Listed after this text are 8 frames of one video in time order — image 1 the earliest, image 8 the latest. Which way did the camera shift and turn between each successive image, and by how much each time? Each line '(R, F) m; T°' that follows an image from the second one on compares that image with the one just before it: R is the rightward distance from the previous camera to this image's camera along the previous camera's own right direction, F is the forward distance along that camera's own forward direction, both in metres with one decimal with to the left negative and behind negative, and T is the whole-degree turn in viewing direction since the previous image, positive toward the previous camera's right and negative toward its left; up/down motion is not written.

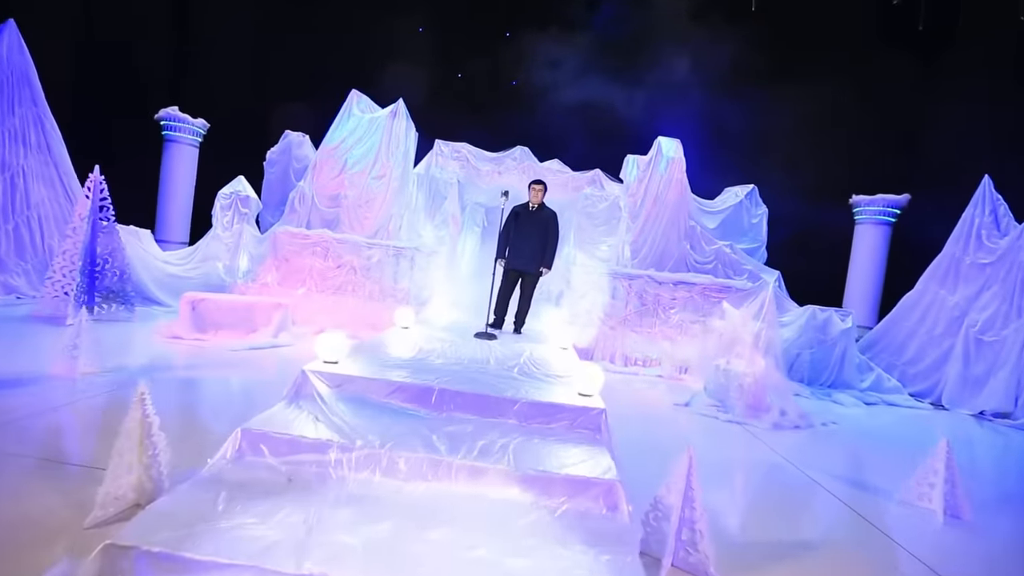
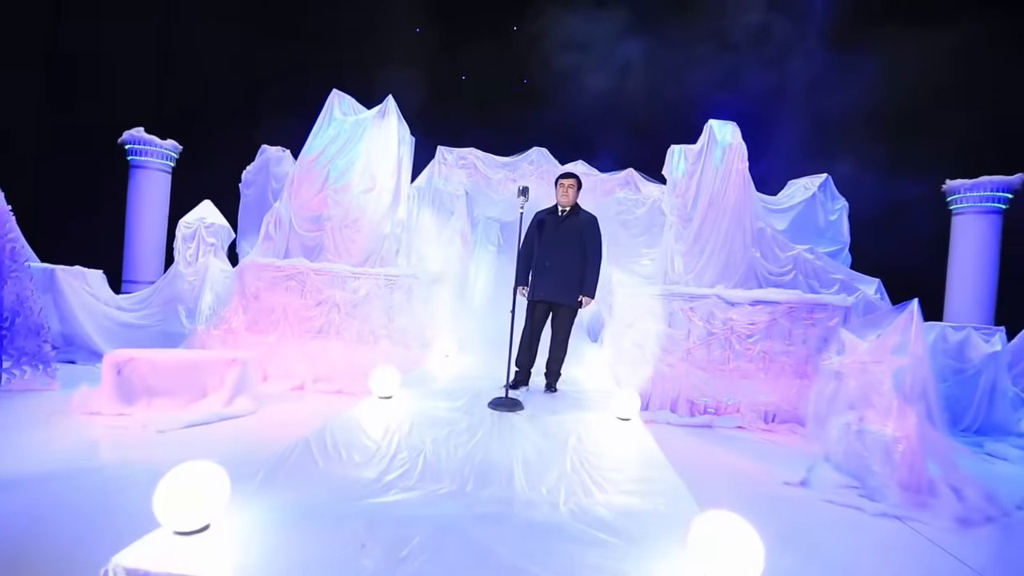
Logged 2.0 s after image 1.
(-0.1, +1.6) m; -2°
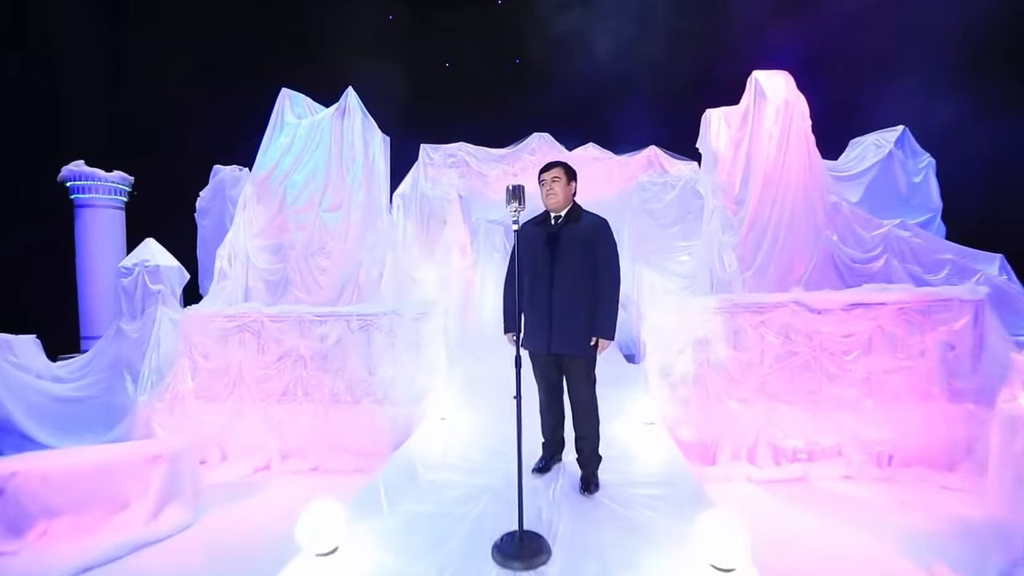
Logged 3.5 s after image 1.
(+0.1, +1.3) m; -2°
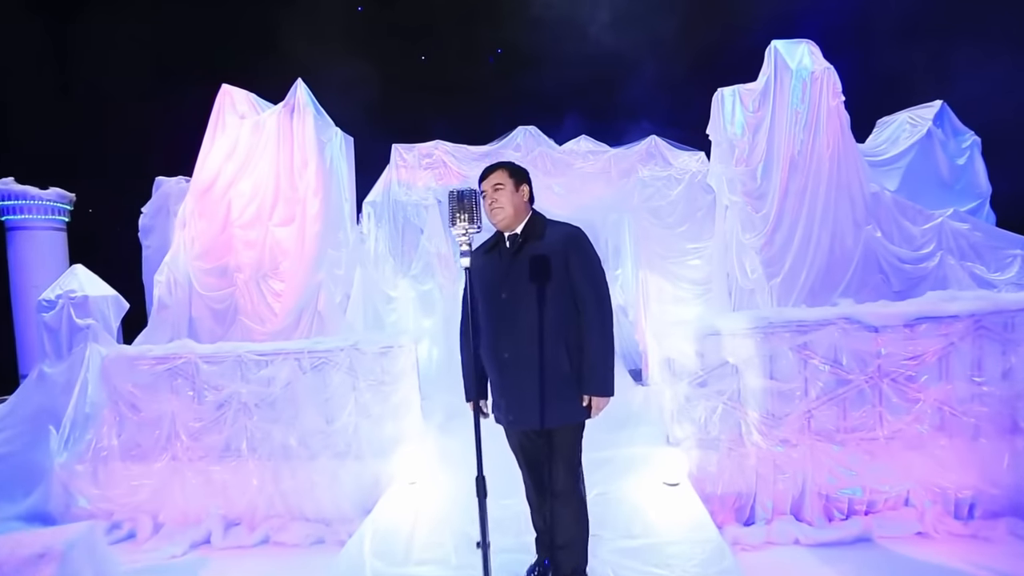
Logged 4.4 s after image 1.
(+0.1, +0.8) m; 0°
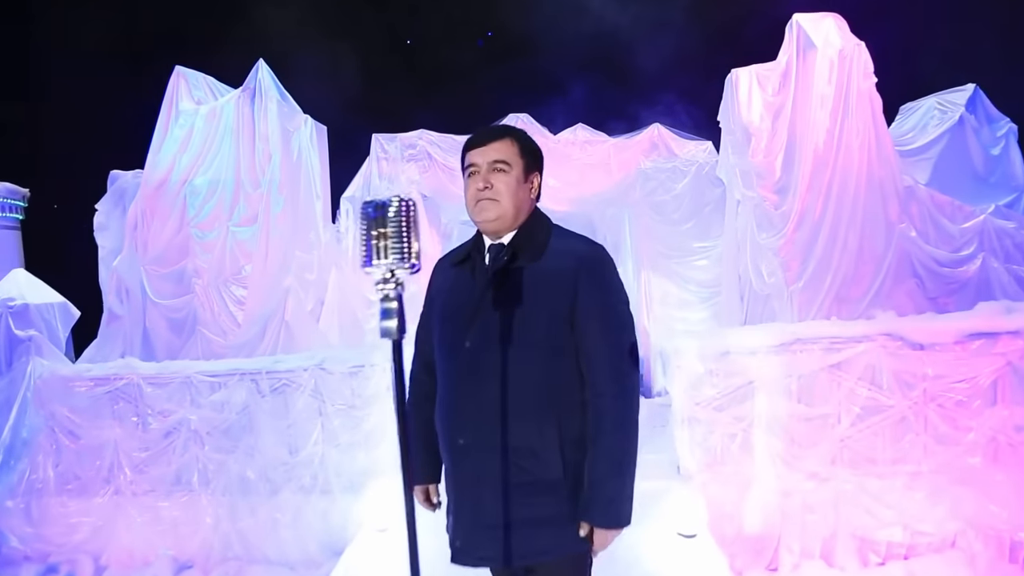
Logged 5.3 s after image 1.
(+0.1, +0.5) m; 0°
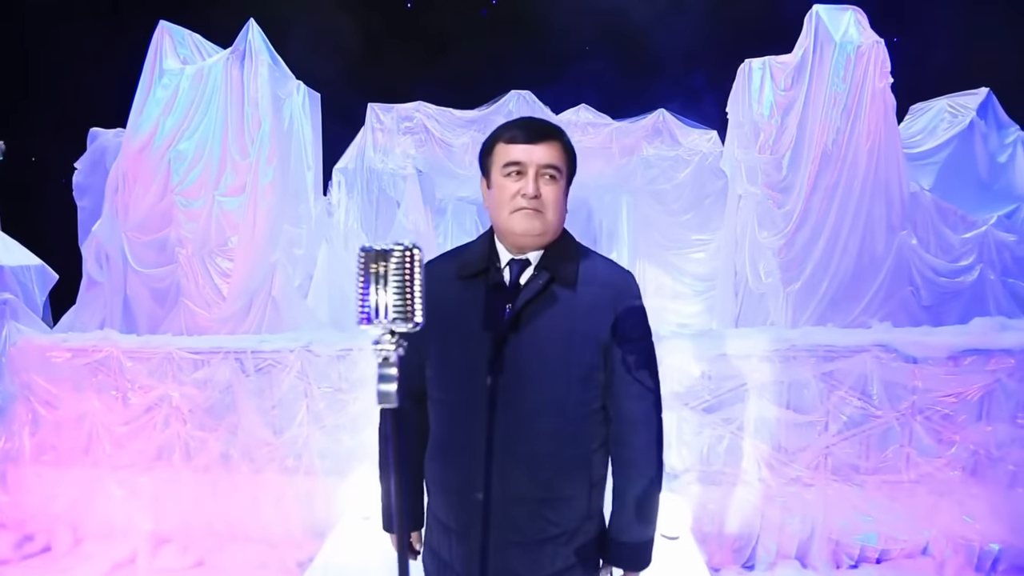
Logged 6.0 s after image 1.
(0.0, +0.1) m; +1°
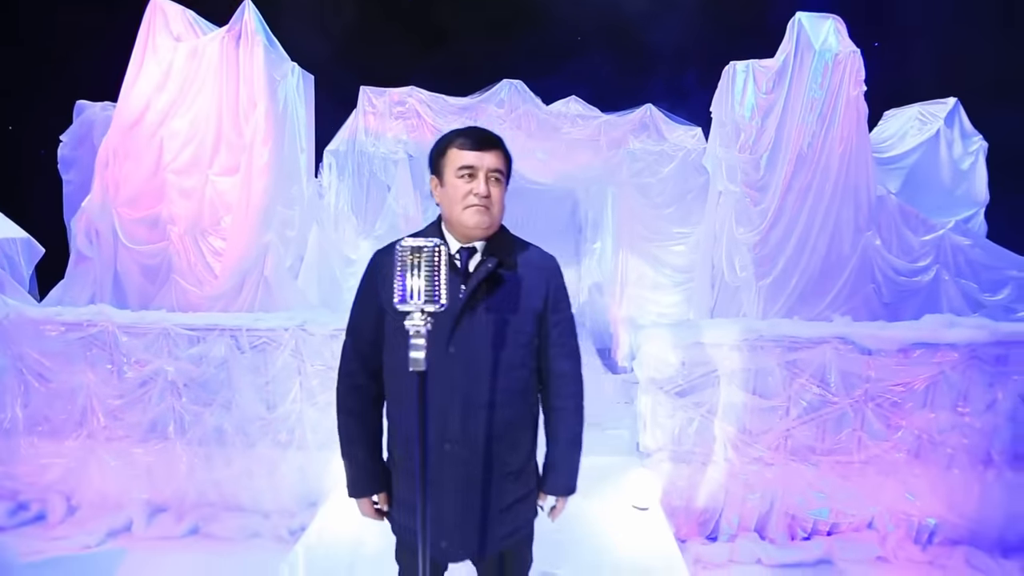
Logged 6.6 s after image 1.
(0.0, -0.2) m; +2°
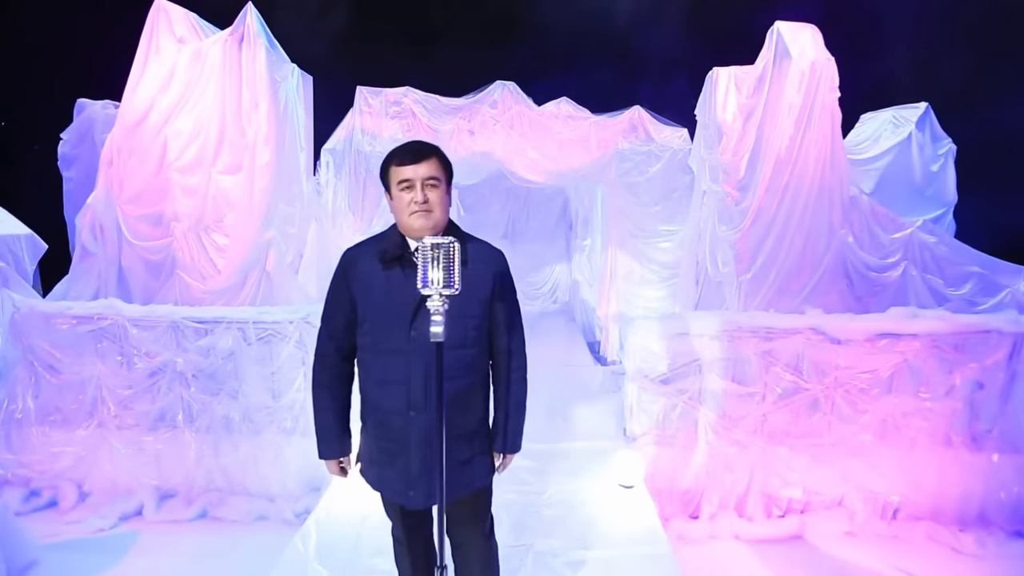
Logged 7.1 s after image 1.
(0.0, -0.2) m; +1°
